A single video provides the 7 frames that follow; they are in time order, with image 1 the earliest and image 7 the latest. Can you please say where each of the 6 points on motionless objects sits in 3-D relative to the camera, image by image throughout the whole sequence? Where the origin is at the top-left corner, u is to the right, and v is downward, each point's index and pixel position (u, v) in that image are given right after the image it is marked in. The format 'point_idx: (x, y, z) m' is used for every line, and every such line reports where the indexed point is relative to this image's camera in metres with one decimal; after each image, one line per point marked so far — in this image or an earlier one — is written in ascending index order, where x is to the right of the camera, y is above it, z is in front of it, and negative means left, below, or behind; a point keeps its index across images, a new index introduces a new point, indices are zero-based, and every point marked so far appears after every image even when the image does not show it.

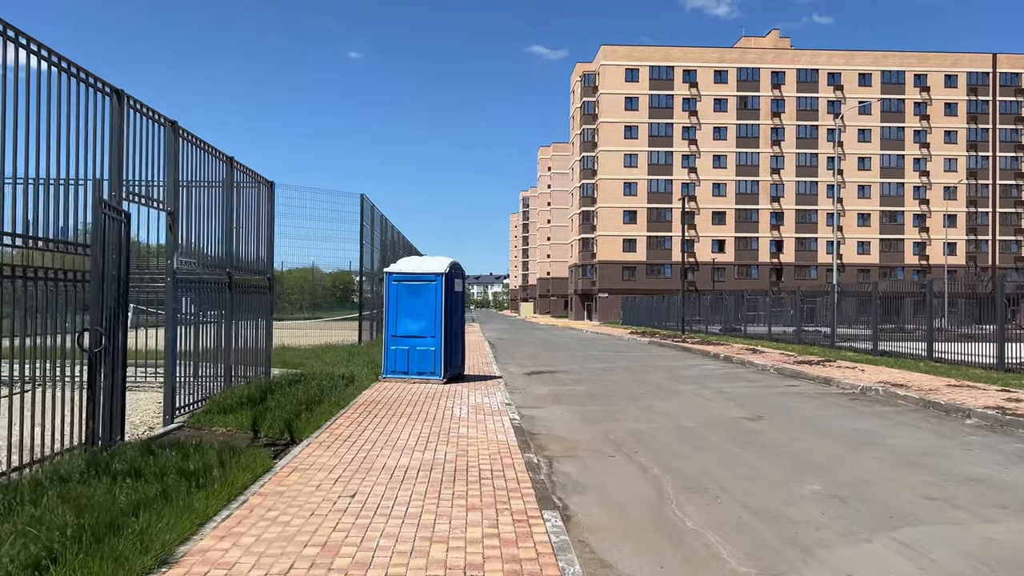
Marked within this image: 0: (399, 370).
0: (-1.8, -1.3, +13.4) m
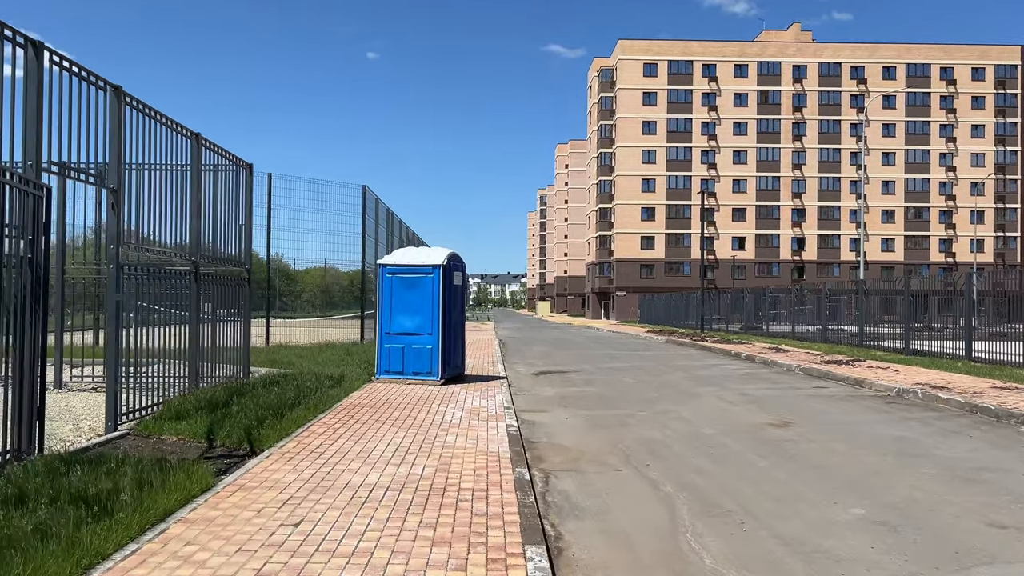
0: (-1.8, -1.2, +12.4) m
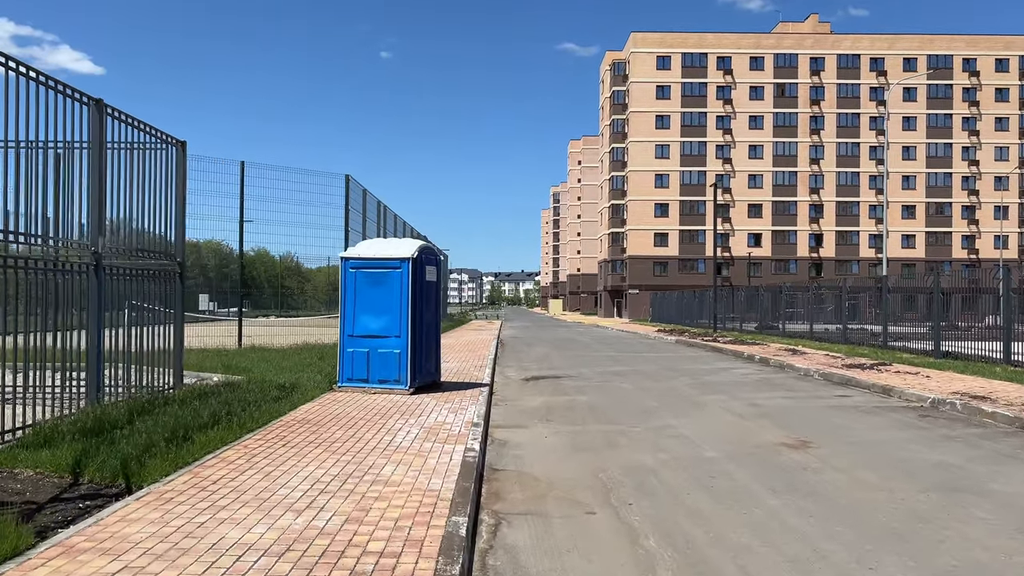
0: (-2.1, -1.2, +11.0) m
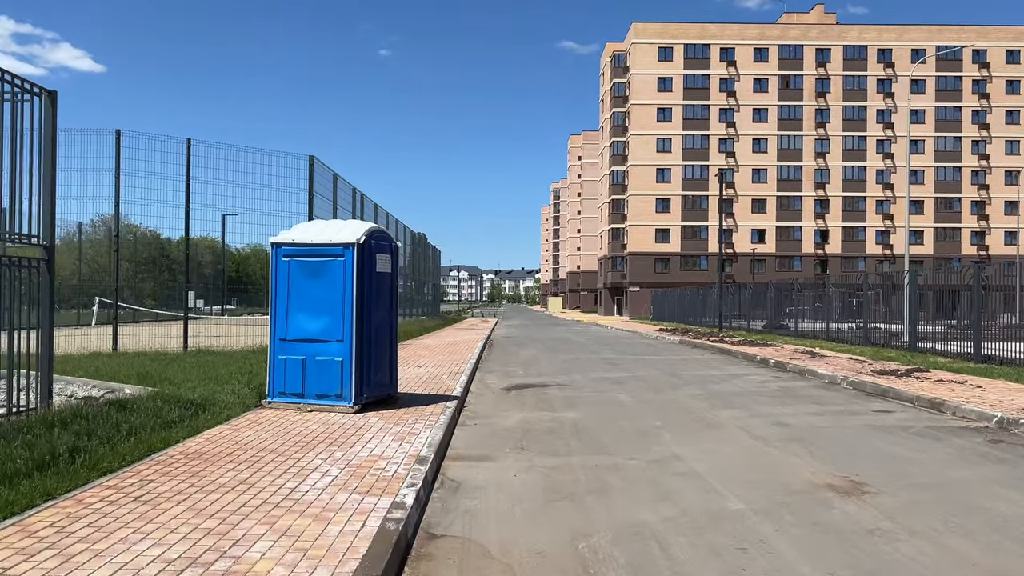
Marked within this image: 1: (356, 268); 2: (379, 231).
0: (-2.4, -1.1, +8.9) m
1: (-1.7, +0.2, +8.8) m
2: (-1.5, +0.6, +9.1) m
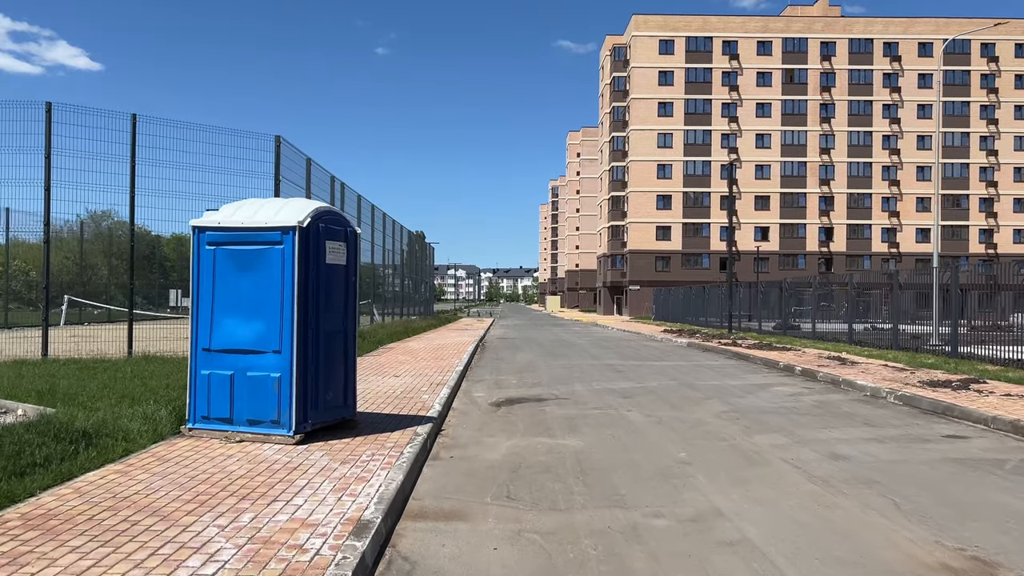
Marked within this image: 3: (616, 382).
0: (-2.5, -1.1, +7.0) m
1: (-1.8, +0.2, +6.8) m
2: (-1.6, +0.7, +7.2) m
3: (+1.6, -1.5, +12.8) m
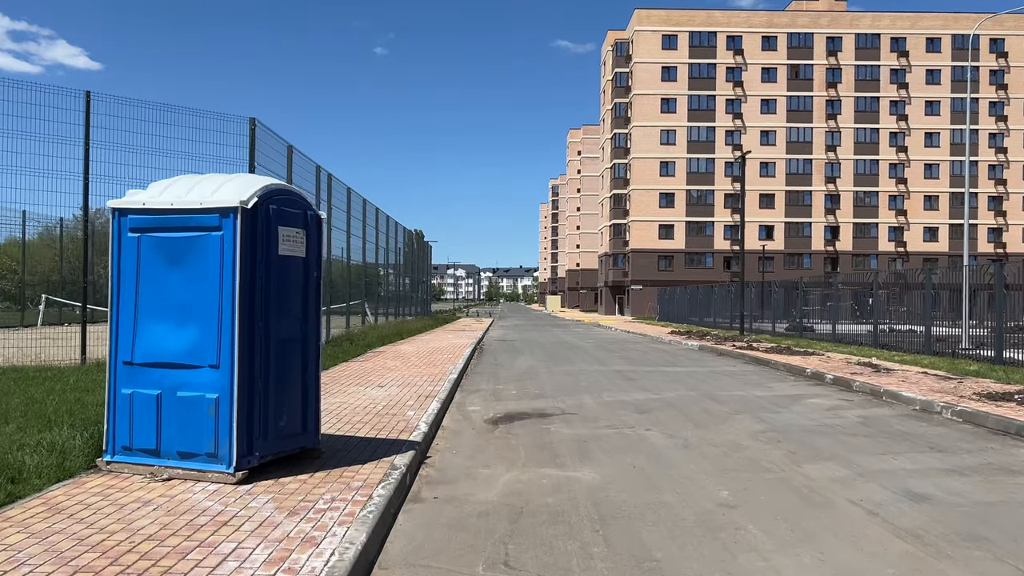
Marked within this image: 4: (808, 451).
0: (-2.5, -1.1, +5.6) m
1: (-1.8, +0.3, +5.4) m
2: (-1.6, +0.7, +5.8) m
3: (+1.6, -1.4, +11.4) m
4: (+2.7, -1.5, +7.5) m
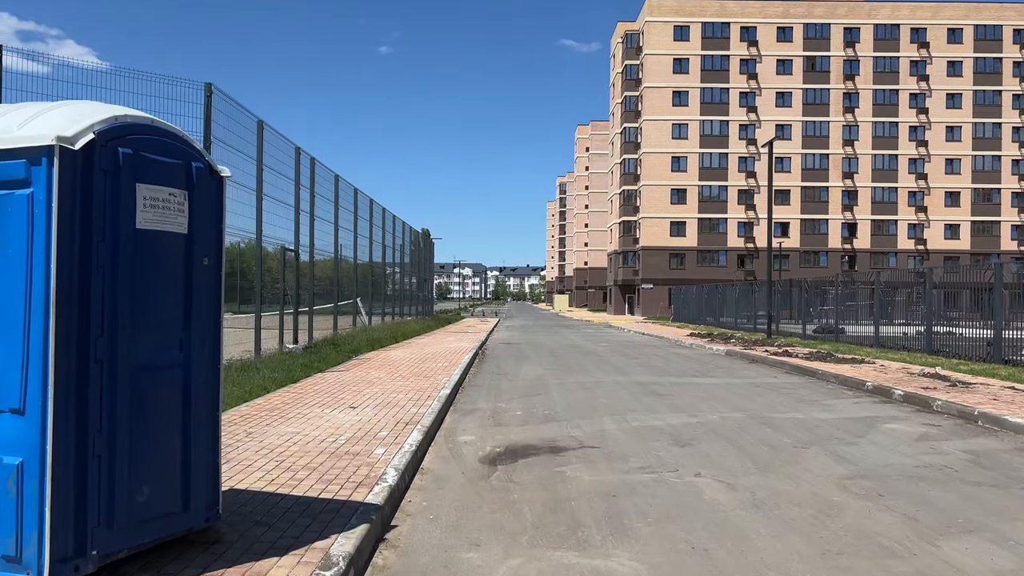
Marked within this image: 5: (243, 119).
0: (-2.5, -1.0, +3.4) m
1: (-1.8, +0.3, +3.3) m
2: (-1.6, +0.7, +3.6) m
3: (+1.7, -1.4, +9.2) m
4: (+2.7, -1.5, +5.3) m
5: (-4.2, +2.6, +13.2) m
